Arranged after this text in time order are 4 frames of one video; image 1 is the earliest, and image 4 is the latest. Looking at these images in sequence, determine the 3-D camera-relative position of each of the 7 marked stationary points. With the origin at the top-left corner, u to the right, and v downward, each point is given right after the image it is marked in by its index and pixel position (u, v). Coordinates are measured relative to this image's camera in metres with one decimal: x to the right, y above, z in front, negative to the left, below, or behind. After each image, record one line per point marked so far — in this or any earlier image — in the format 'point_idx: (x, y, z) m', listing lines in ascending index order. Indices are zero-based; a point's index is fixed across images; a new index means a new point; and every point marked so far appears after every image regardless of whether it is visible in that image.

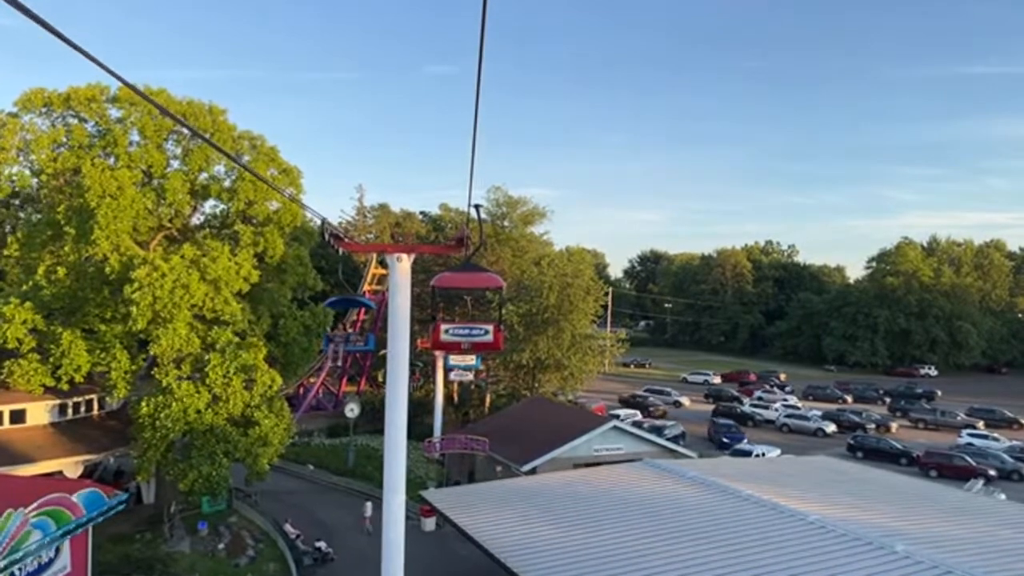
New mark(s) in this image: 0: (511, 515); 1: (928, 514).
0: (0.0, -4.6, +15.8) m
1: (+8.4, -4.6, +15.7) m
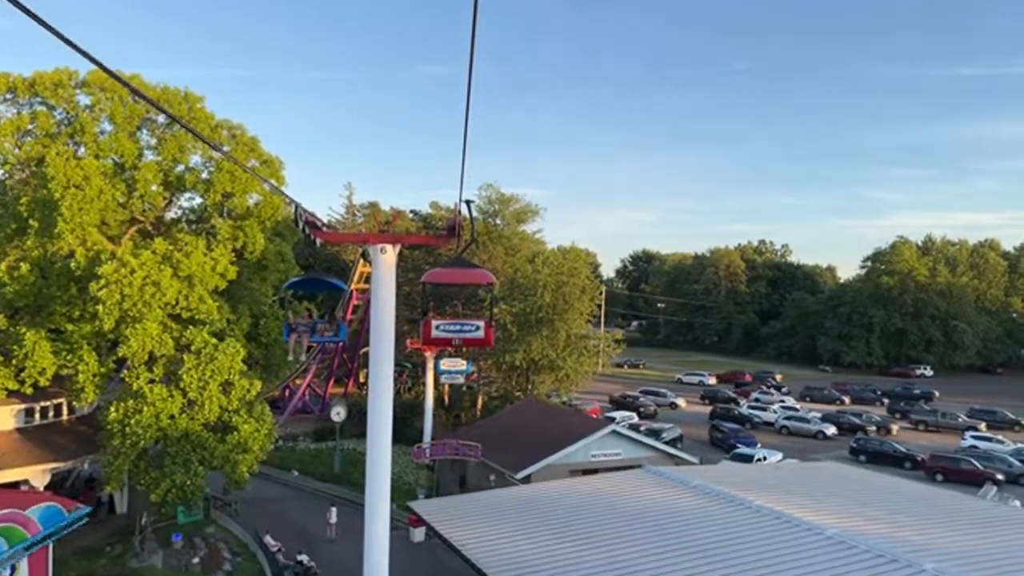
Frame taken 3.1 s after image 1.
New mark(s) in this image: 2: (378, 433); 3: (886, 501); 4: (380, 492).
0: (-0.1, -4.5, +14.7) m
1: (+8.3, -4.5, +14.7) m
2: (-2.0, -1.9, +11.4) m
3: (+7.9, -4.5, +16.5) m
4: (-1.9, -2.8, +11.4) m
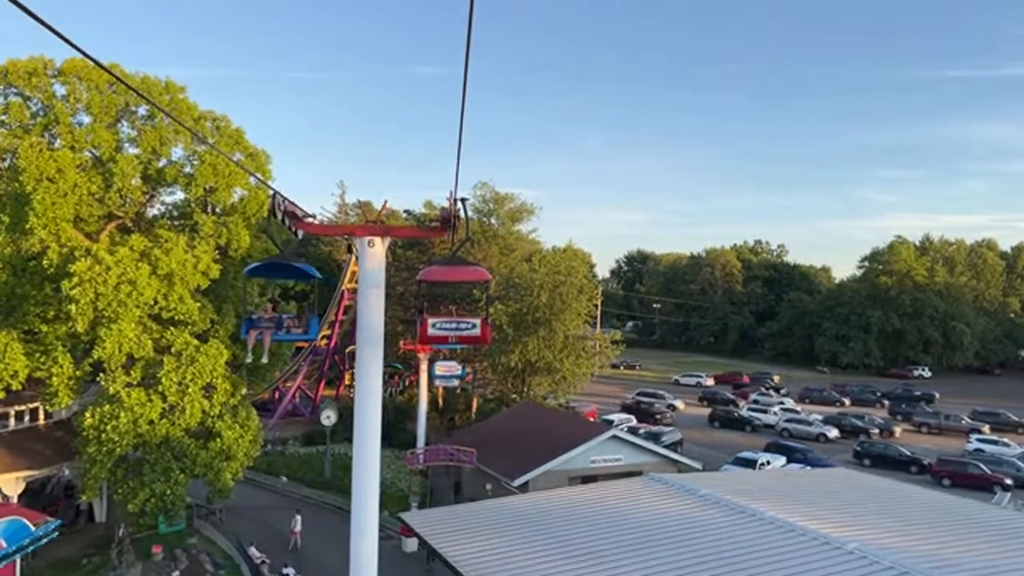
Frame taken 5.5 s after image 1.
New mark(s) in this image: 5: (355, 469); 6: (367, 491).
0: (-0.1, -4.5, +13.8) m
1: (+8.2, -4.5, +13.9) m
2: (-2.0, -1.9, +10.5) m
3: (+7.8, -4.5, +15.7) m
4: (-1.9, -2.8, +10.5) m
5: (-2.1, -2.4, +10.5) m
6: (-1.9, -2.7, +10.5) m
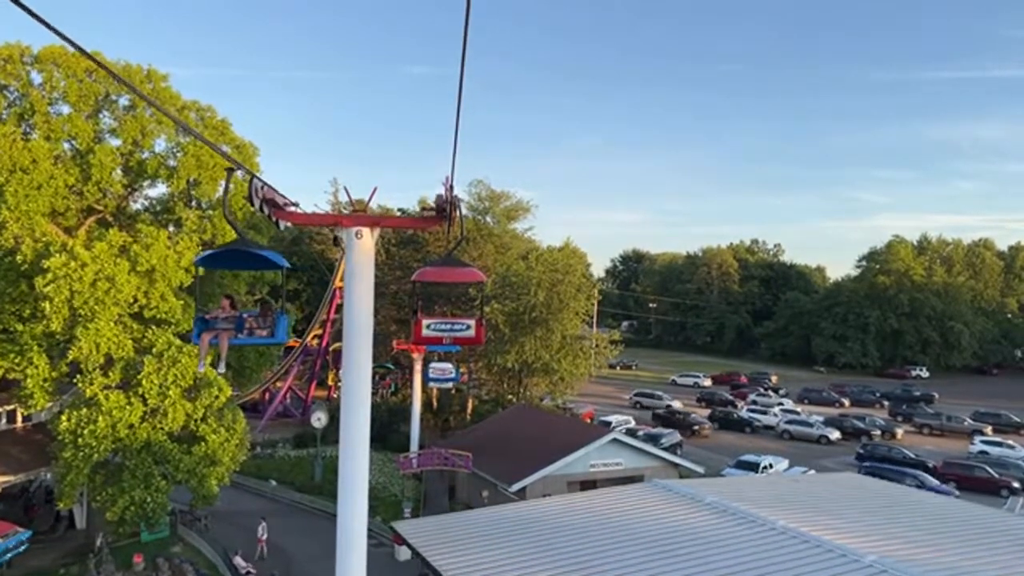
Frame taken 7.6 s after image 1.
0: (-0.2, -4.4, +13.1) m
1: (+8.2, -4.4, +13.2) m
2: (-2.0, -1.9, +9.7) m
3: (+7.8, -4.4, +15.0) m
4: (-2.0, -2.8, +9.8) m
5: (-2.1, -2.4, +9.8) m
6: (-2.0, -2.7, +9.8) m
